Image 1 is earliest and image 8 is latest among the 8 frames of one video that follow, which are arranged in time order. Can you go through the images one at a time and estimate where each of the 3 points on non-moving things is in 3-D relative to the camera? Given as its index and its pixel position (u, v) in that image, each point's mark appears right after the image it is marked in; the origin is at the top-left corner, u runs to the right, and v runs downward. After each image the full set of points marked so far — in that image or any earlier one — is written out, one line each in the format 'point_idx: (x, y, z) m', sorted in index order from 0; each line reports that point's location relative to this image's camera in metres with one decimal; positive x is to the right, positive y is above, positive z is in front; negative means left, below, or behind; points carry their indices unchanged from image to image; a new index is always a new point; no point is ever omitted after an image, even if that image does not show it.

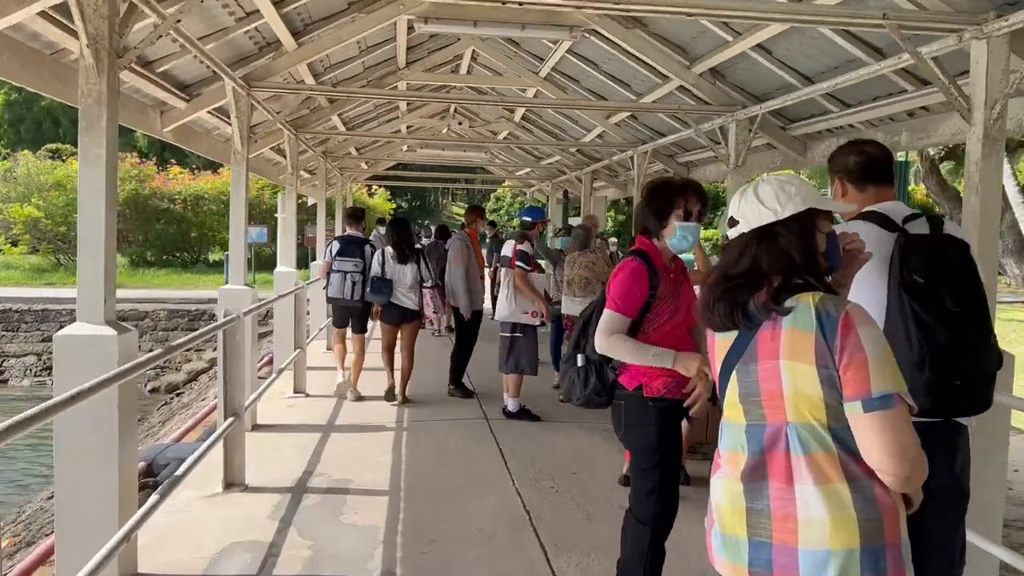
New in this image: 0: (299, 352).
0: (-2.0, -0.6, +7.9) m
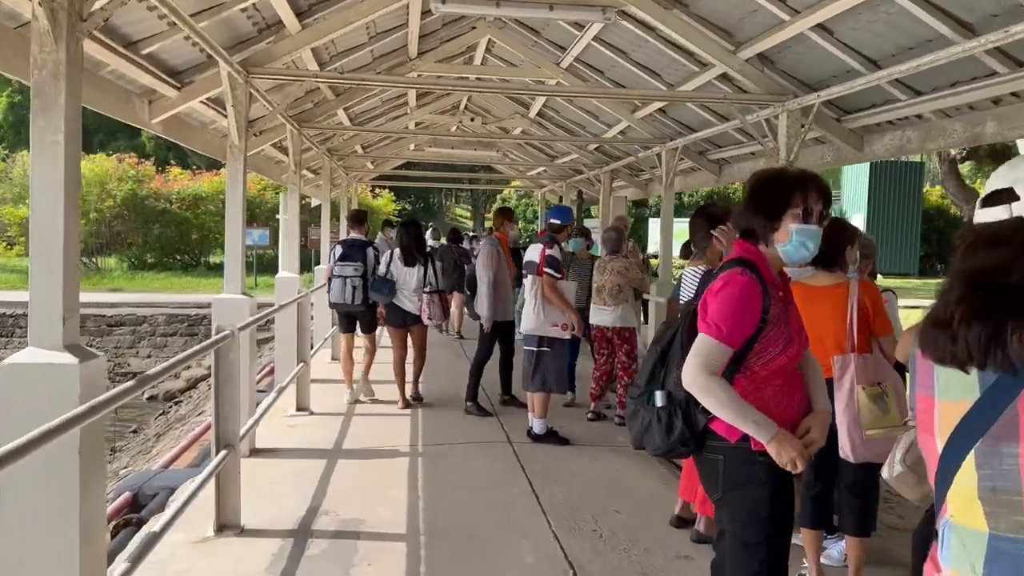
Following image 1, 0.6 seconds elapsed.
0: (-1.8, -0.7, +7.2) m
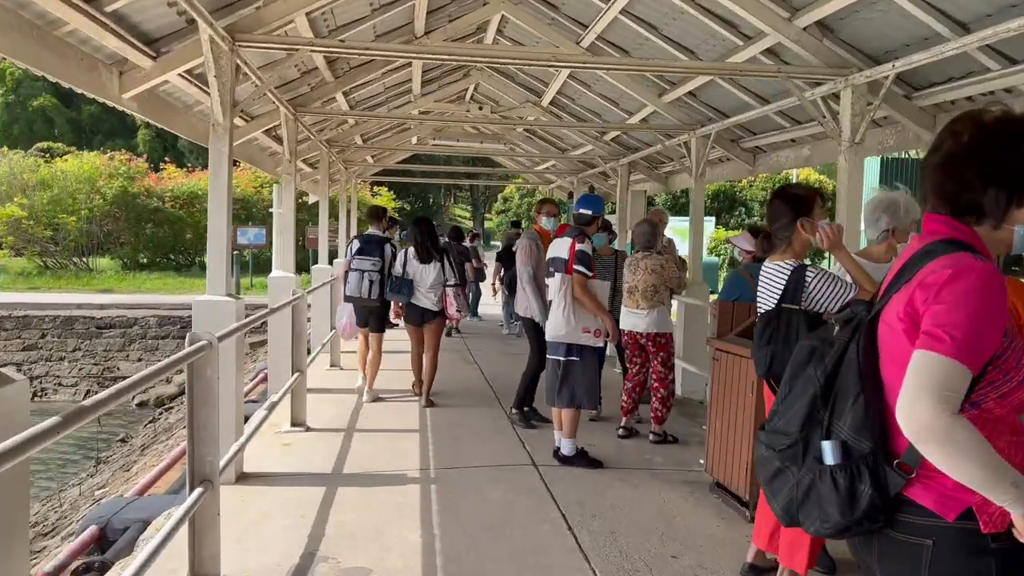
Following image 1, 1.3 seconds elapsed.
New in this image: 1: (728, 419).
0: (-1.6, -0.7, +6.4) m
1: (+1.2, -0.7, +4.8) m
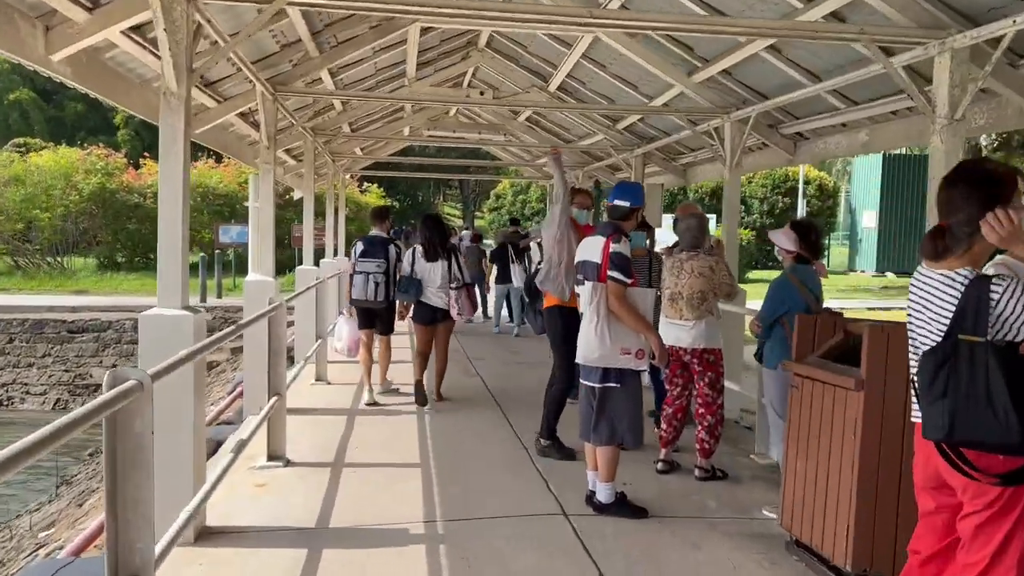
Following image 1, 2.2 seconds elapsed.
0: (-1.5, -0.7, +5.4) m
1: (+1.3, -0.8, +3.8) m
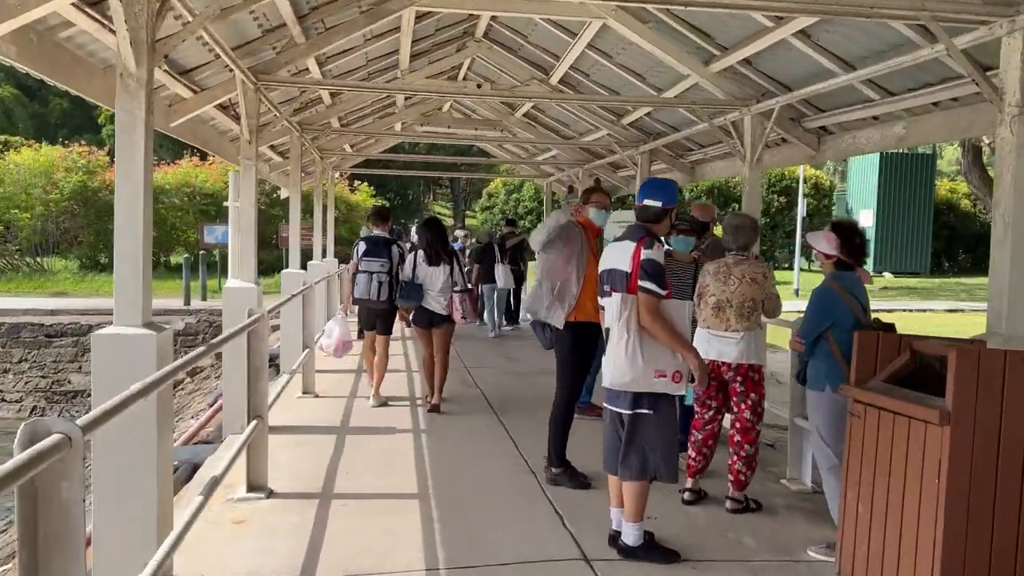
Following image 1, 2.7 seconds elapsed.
0: (-1.5, -0.8, +4.9) m
1: (+1.4, -0.8, +3.3) m
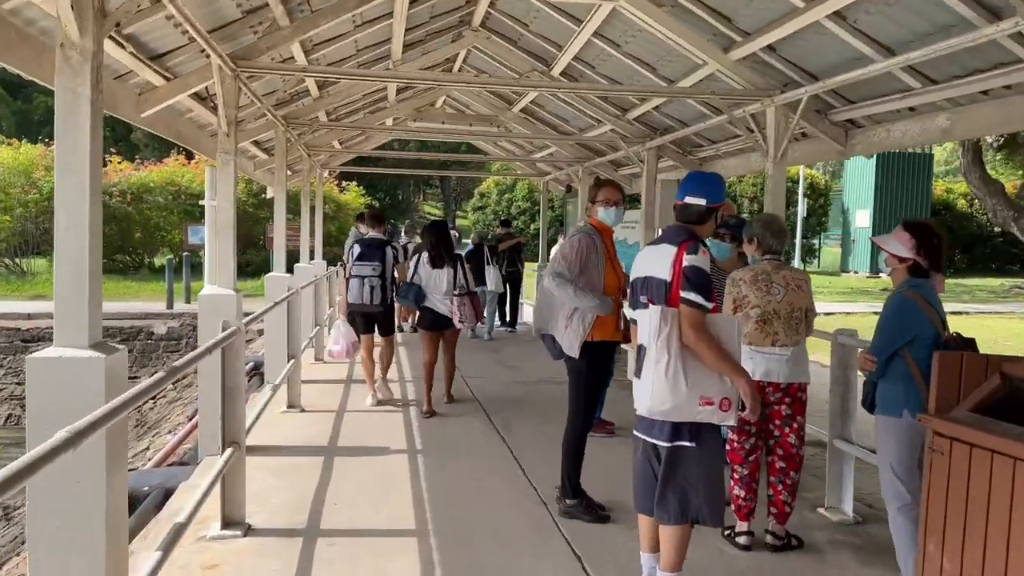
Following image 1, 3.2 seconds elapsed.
0: (-1.4, -0.8, +4.3) m
1: (+1.5, -0.9, +2.7) m
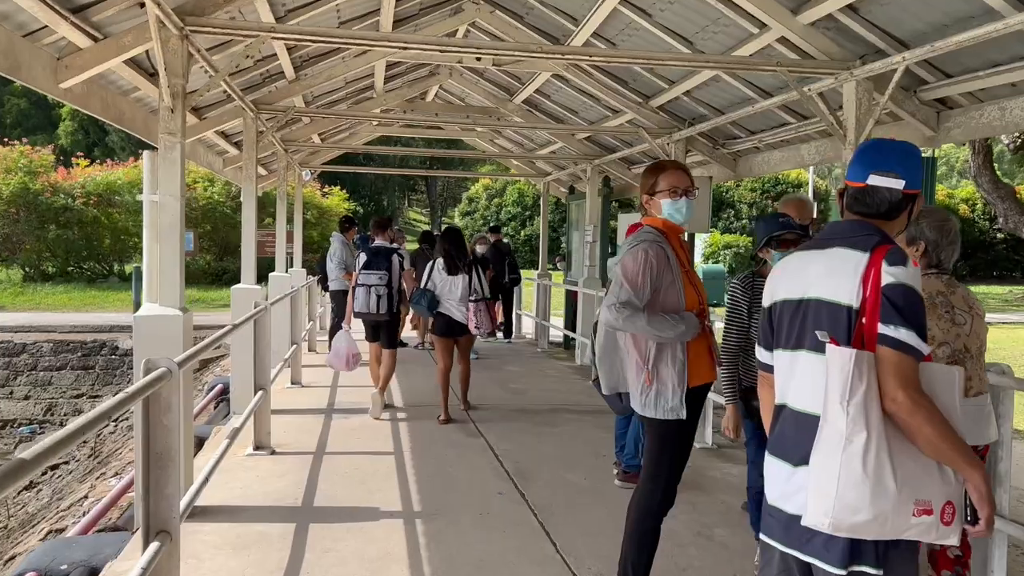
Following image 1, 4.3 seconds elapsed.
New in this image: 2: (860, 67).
0: (-1.2, -0.9, +3.0) m
1: (+1.7, -0.9, +1.5) m
2: (+2.1, +1.3, +5.2) m
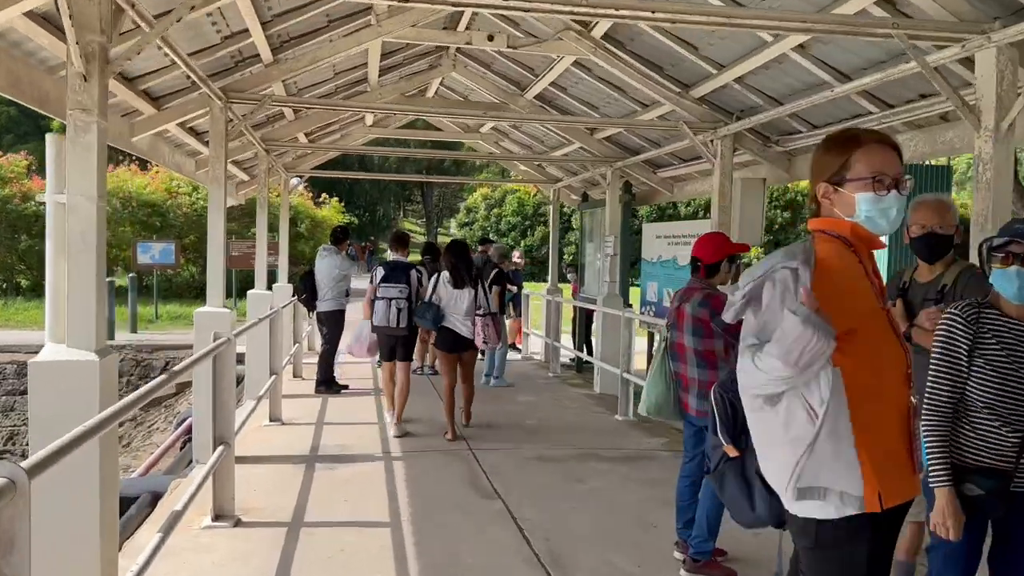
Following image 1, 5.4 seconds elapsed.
0: (-1.1, -1.0, +1.8) m
1: (+1.8, -1.0, +0.3) m
2: (+2.3, +1.2, +4.0) m
